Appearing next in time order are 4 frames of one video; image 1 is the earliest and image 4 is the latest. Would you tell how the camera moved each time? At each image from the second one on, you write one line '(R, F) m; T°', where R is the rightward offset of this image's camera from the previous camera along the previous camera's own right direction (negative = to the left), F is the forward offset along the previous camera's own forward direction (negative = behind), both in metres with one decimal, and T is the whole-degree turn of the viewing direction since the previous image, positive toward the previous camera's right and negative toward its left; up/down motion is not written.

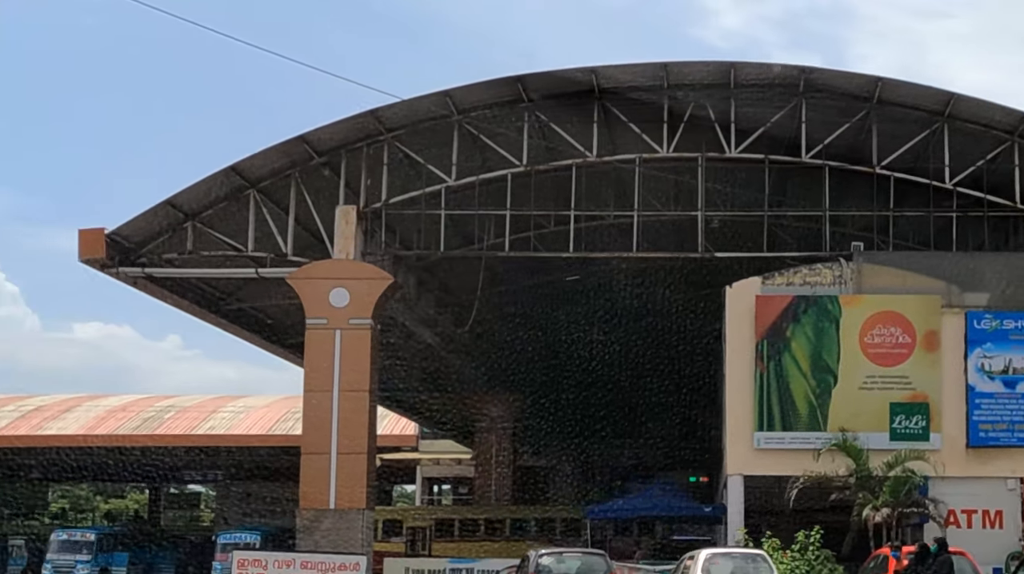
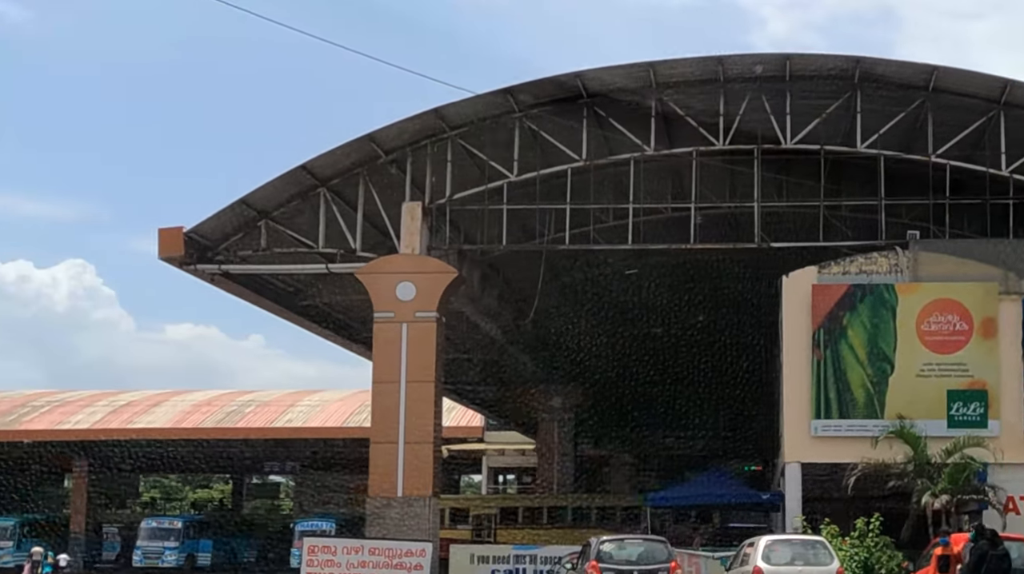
(-0.2, -0.7) m; -2°
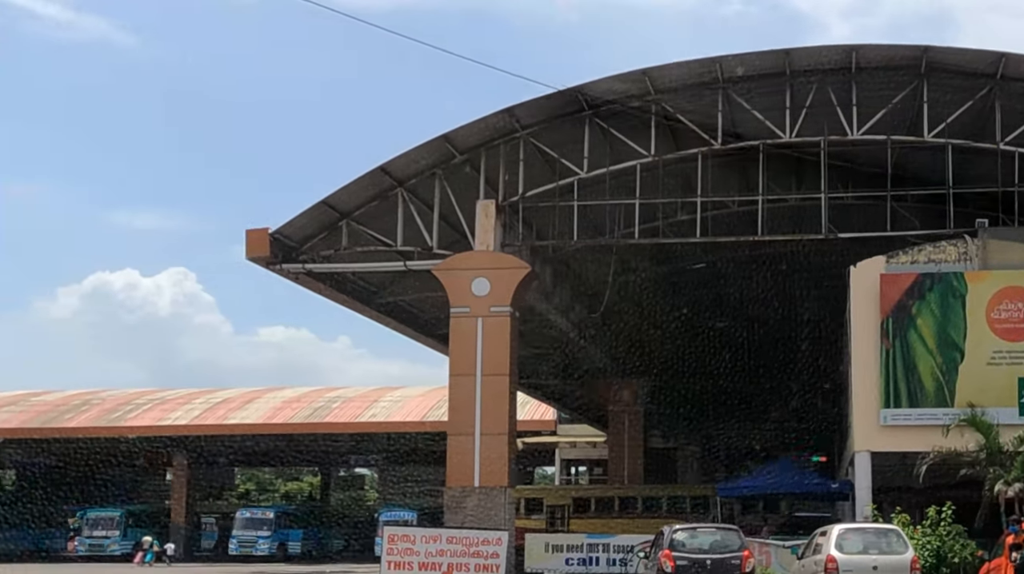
(-0.2, -0.7) m; -3°
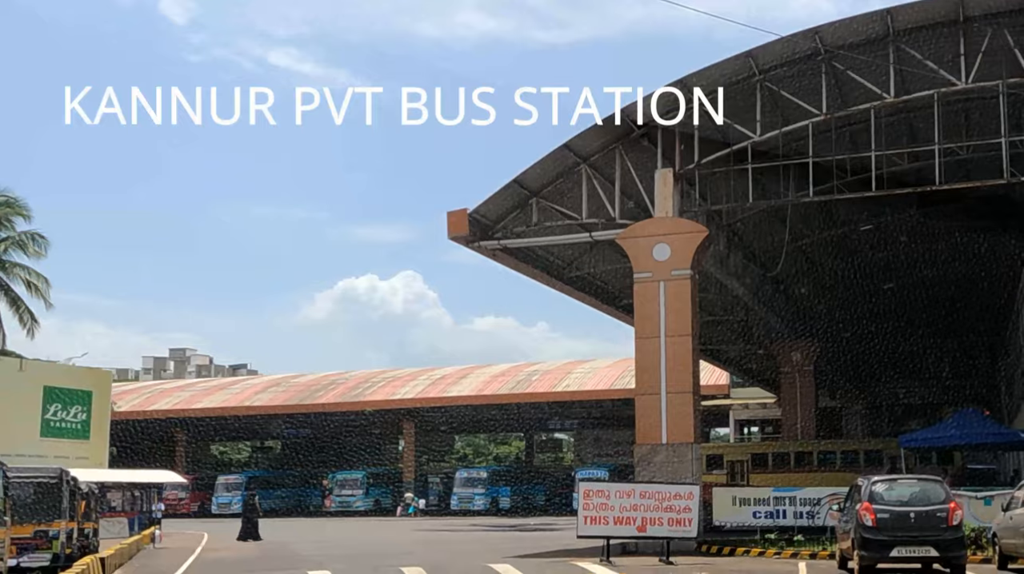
(-0.6, -1.6) m; -6°
